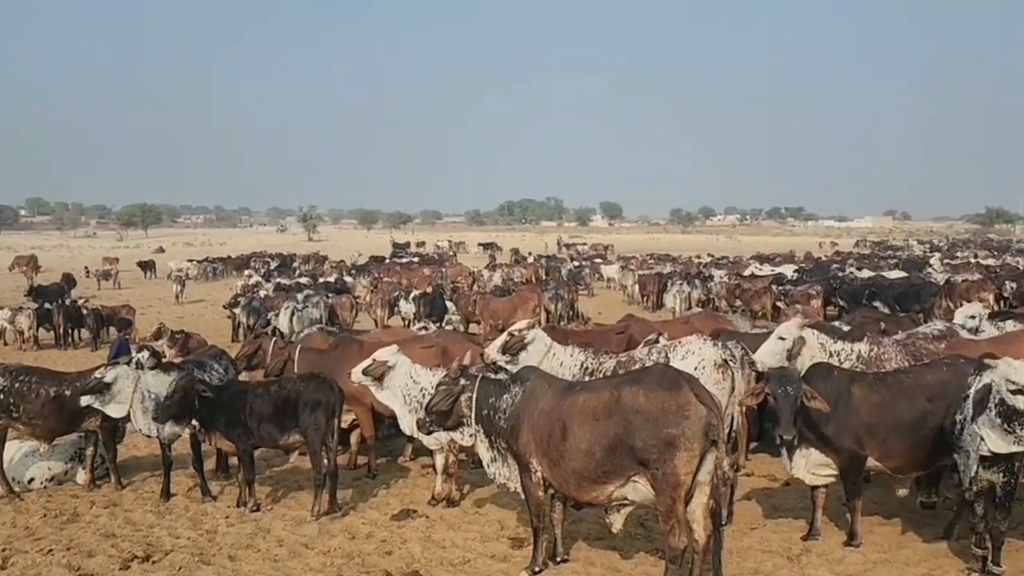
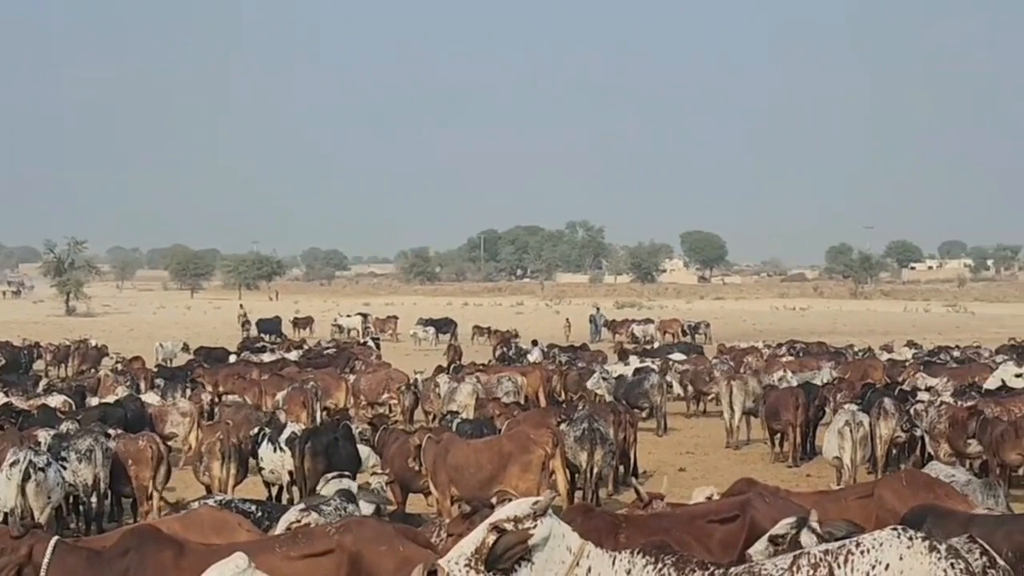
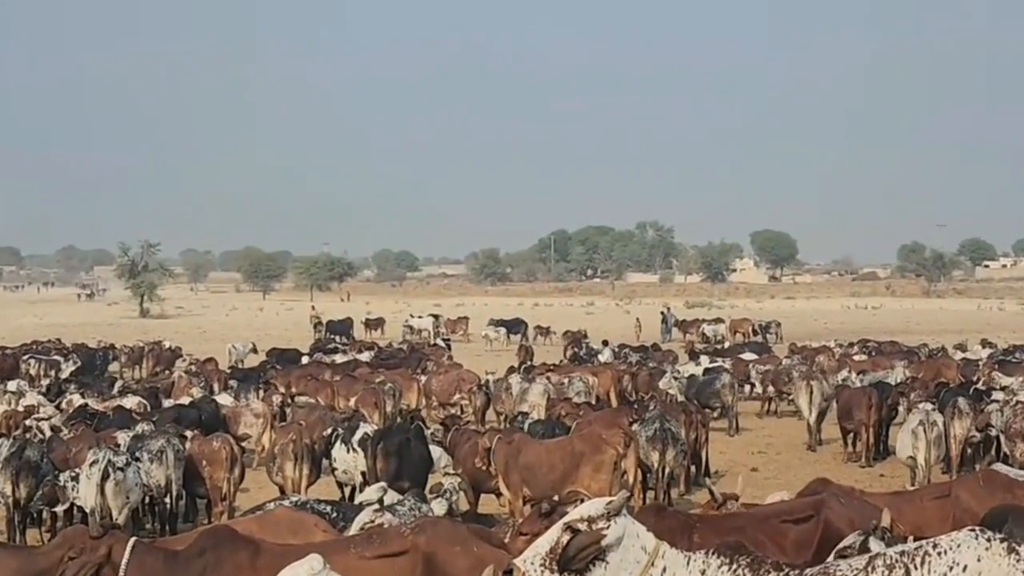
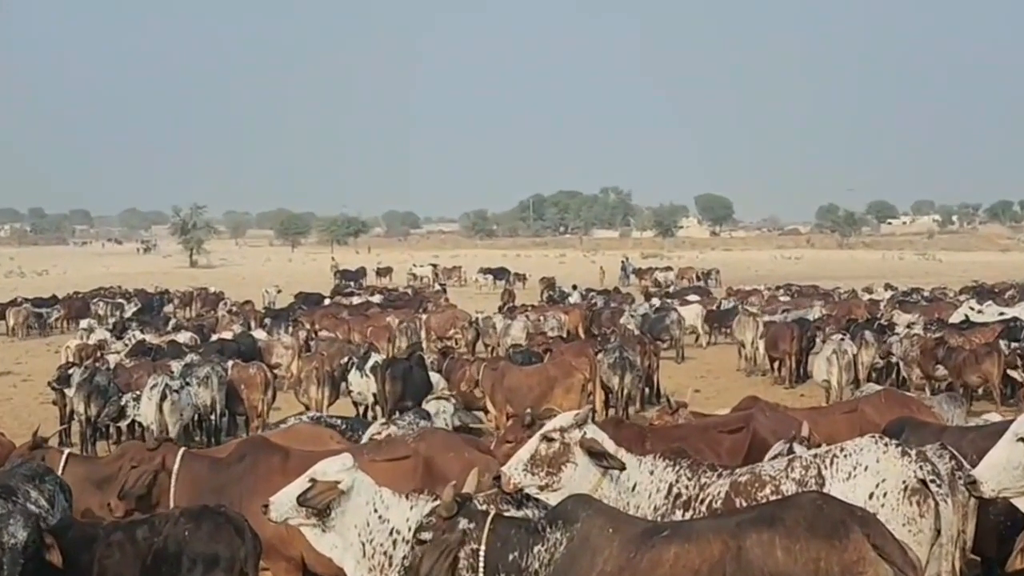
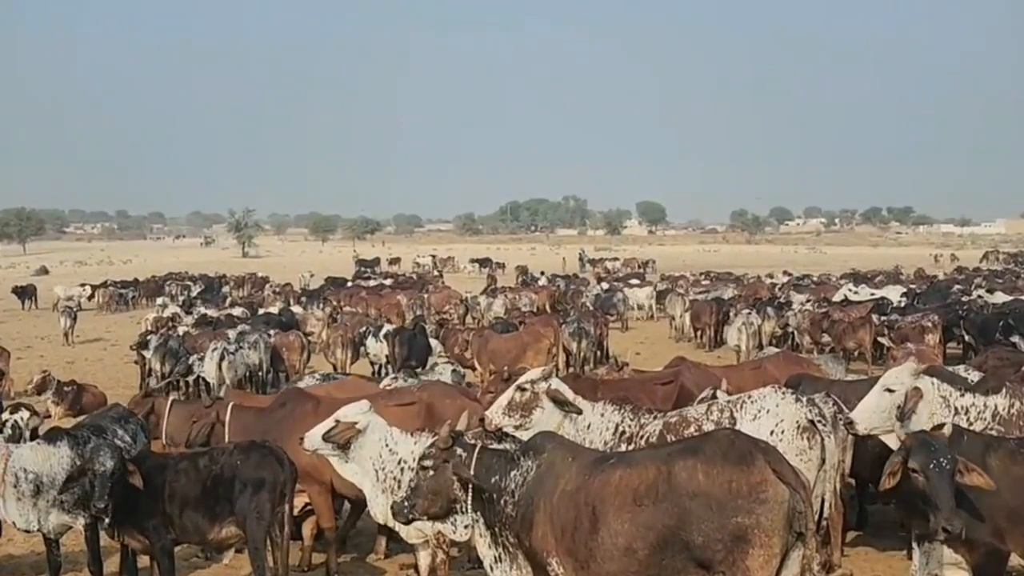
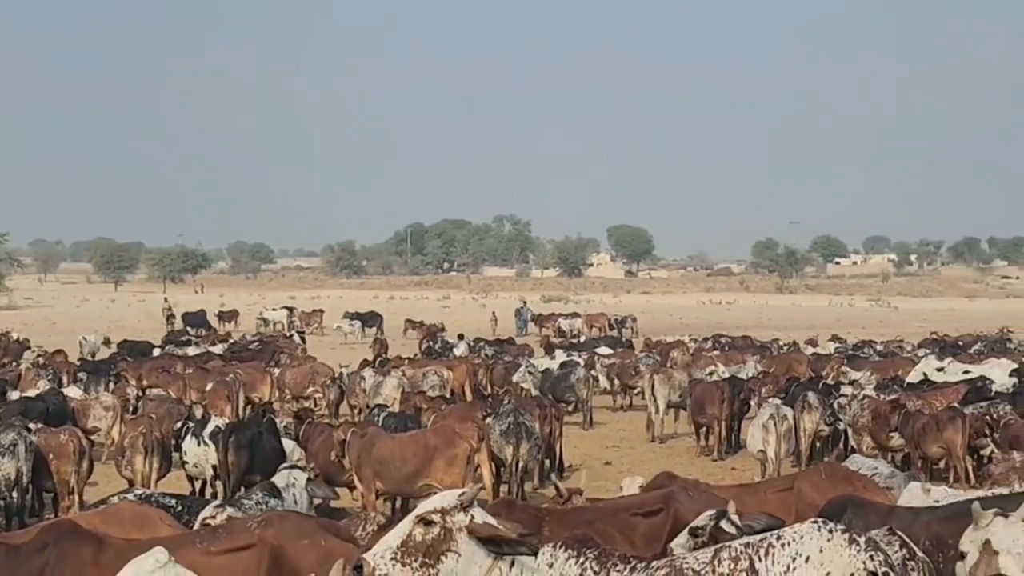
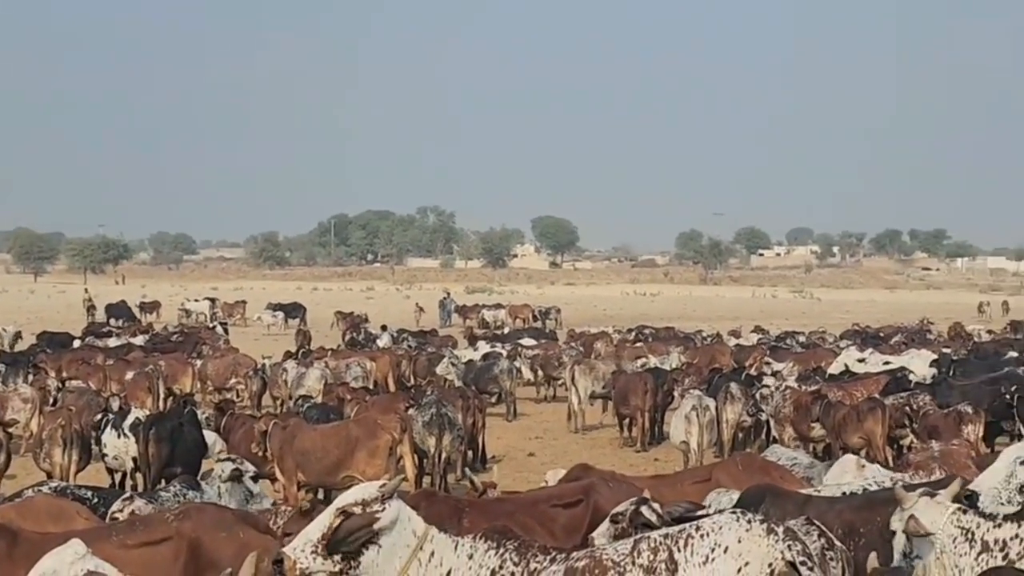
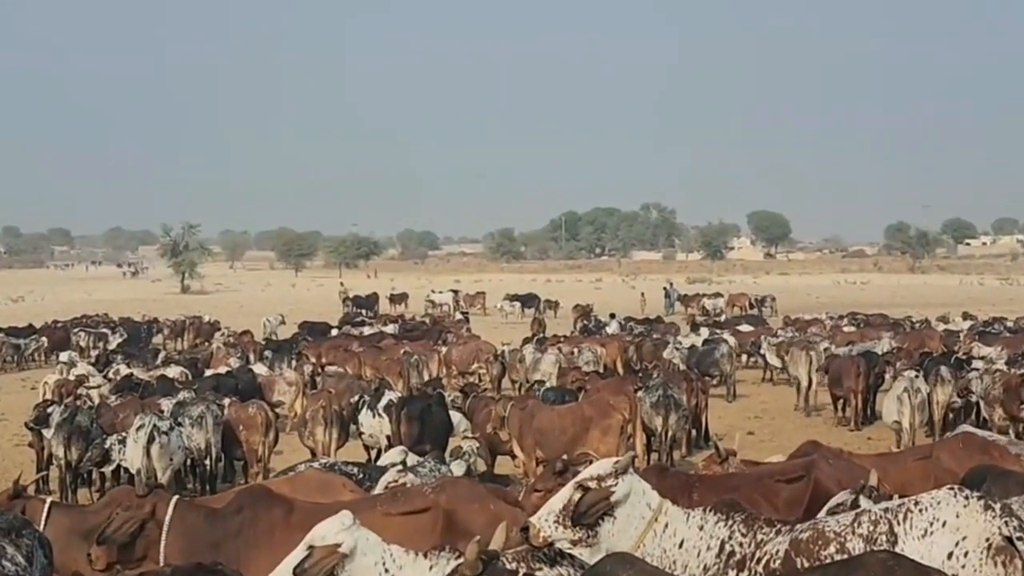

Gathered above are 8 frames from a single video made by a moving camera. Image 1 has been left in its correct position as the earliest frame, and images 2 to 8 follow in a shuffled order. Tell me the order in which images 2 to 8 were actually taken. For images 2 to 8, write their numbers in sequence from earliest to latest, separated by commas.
5, 4, 8, 3, 2, 6, 7
